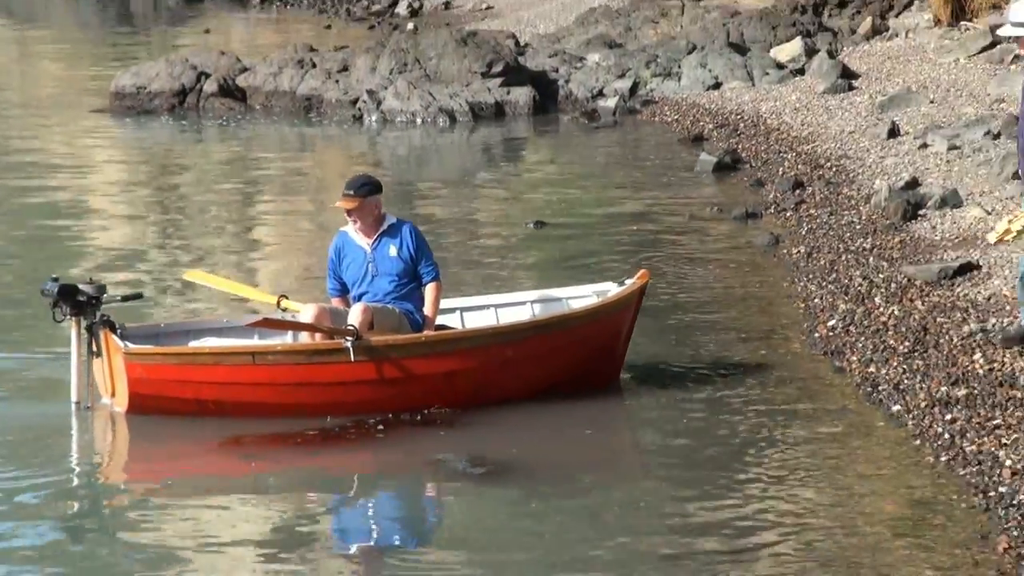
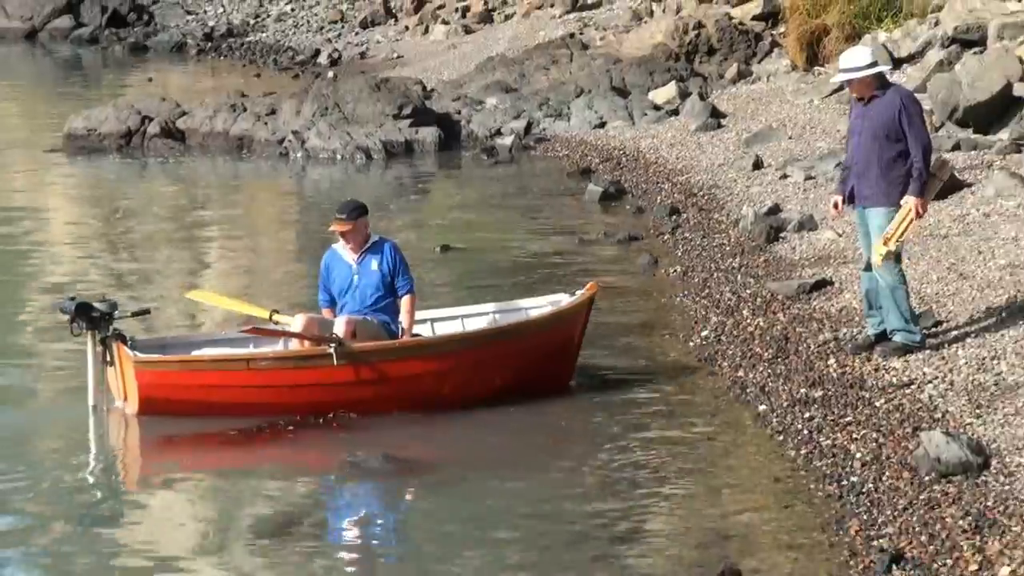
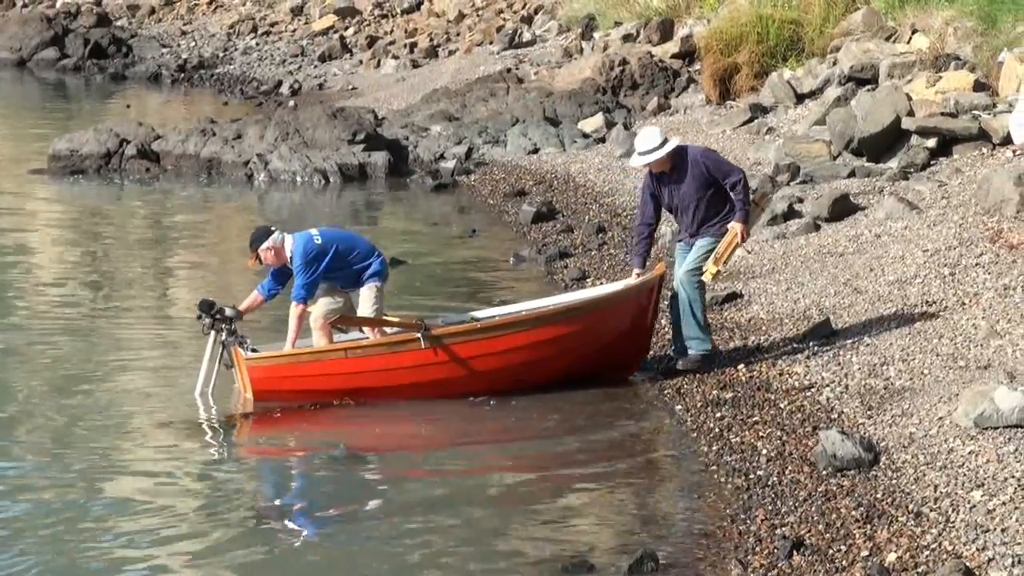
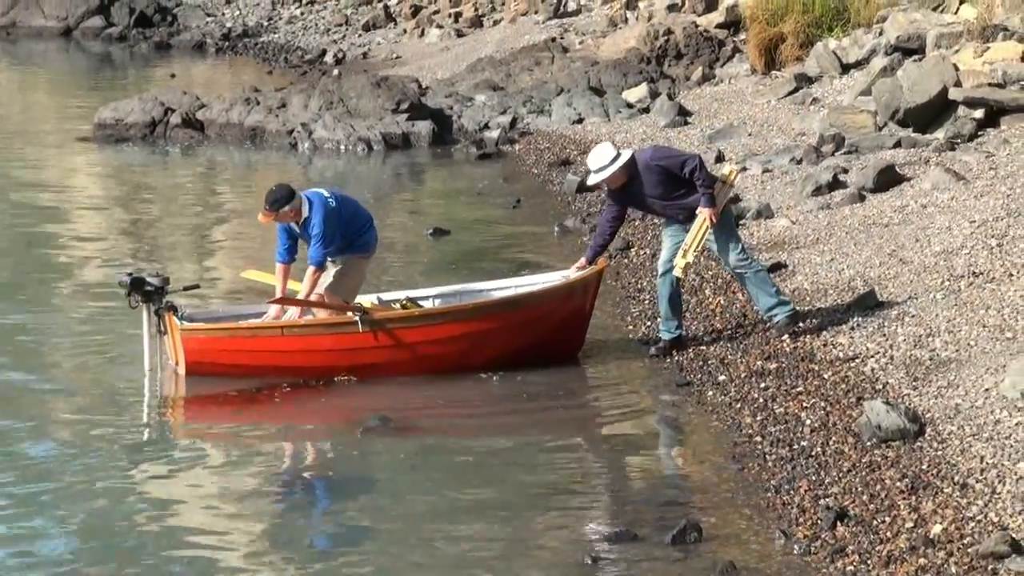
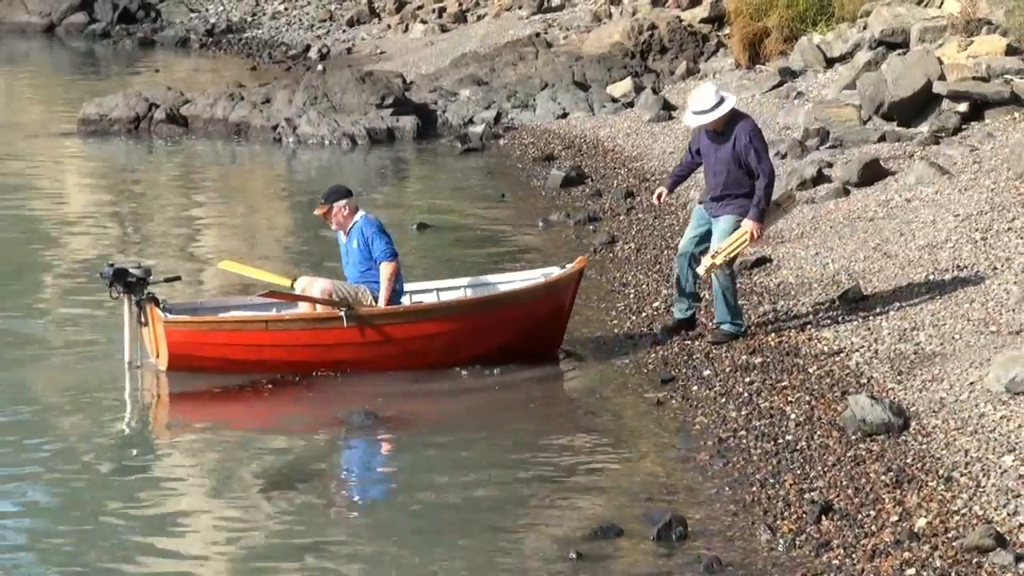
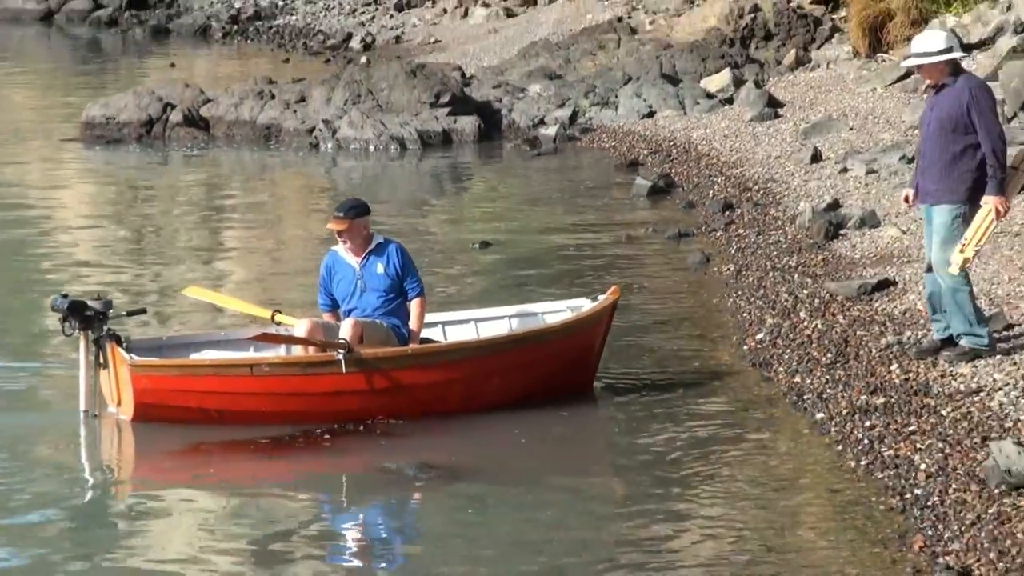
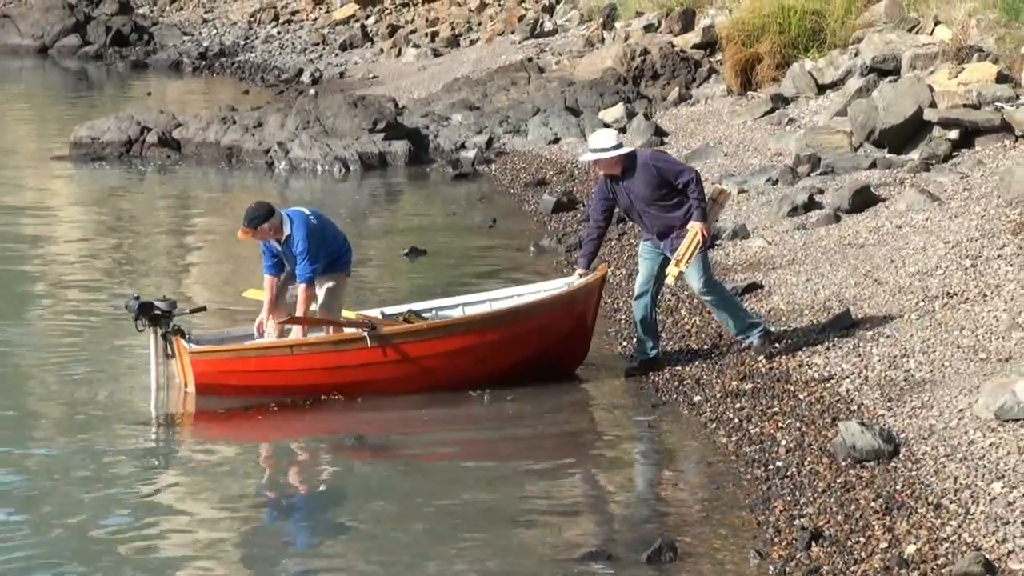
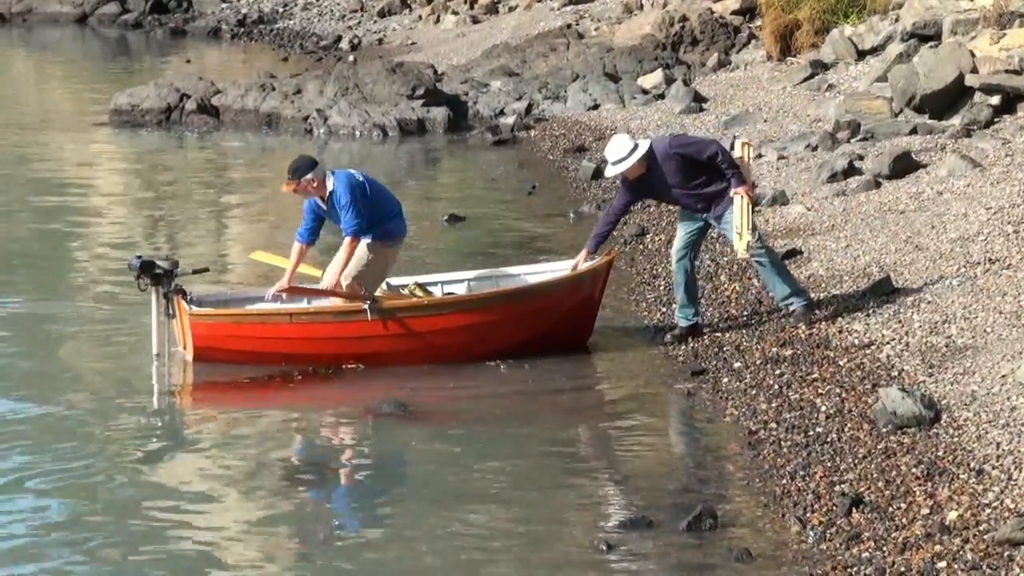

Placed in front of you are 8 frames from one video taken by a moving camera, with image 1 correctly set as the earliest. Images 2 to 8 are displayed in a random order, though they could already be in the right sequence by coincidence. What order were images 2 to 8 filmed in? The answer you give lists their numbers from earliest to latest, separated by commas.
6, 2, 5, 8, 4, 7, 3
